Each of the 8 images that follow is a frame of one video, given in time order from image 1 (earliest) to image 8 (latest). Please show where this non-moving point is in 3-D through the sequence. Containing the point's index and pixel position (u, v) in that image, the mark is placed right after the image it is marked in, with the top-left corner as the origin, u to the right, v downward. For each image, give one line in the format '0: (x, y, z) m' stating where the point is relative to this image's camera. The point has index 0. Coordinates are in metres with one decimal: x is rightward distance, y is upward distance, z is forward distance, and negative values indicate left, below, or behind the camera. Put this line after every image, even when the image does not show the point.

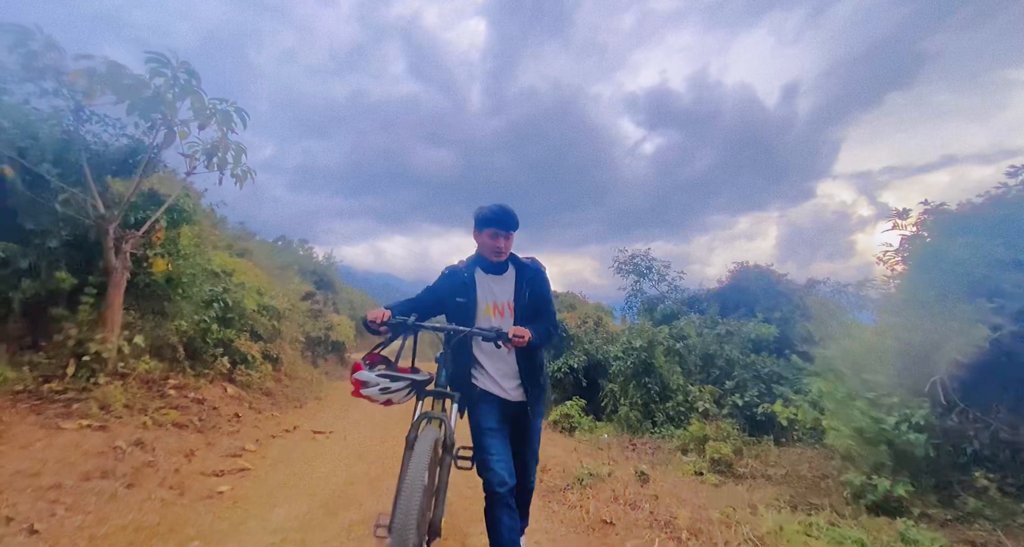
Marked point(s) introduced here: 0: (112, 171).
0: (-4.6, +1.2, +4.9) m
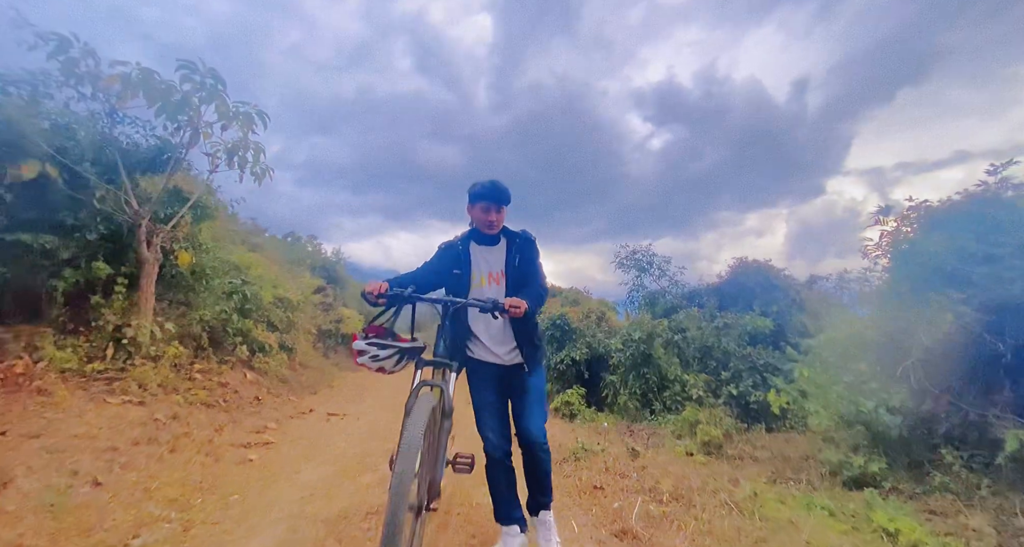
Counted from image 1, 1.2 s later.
0: (-4.6, +1.3, +5.3) m
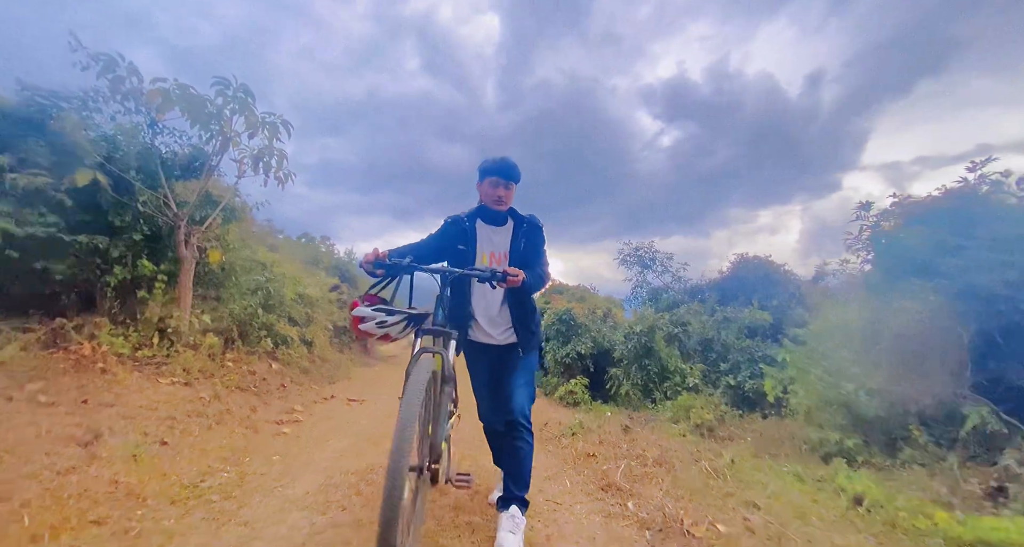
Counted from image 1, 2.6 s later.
0: (-4.5, +1.3, +5.8) m
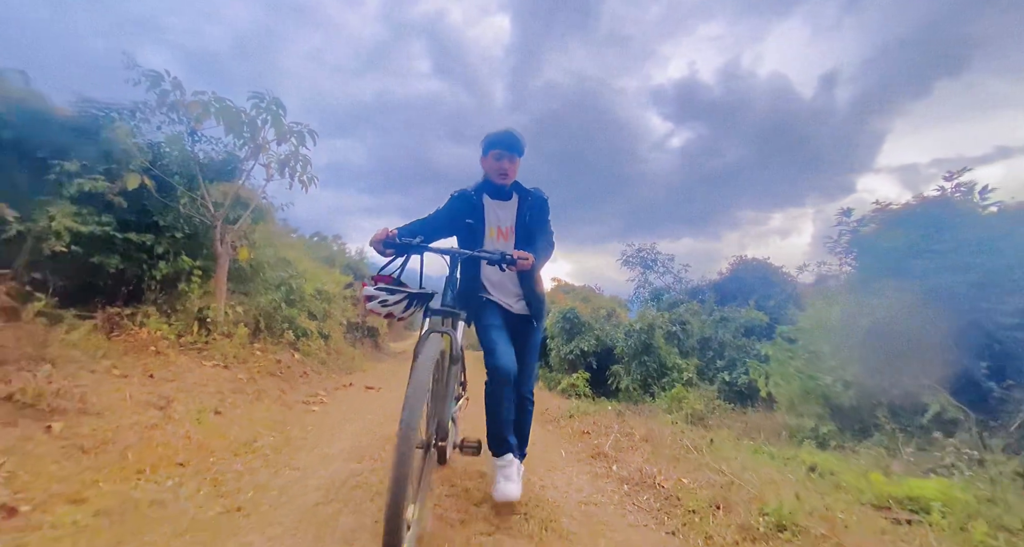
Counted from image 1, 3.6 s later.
0: (-4.4, +1.4, +6.3) m
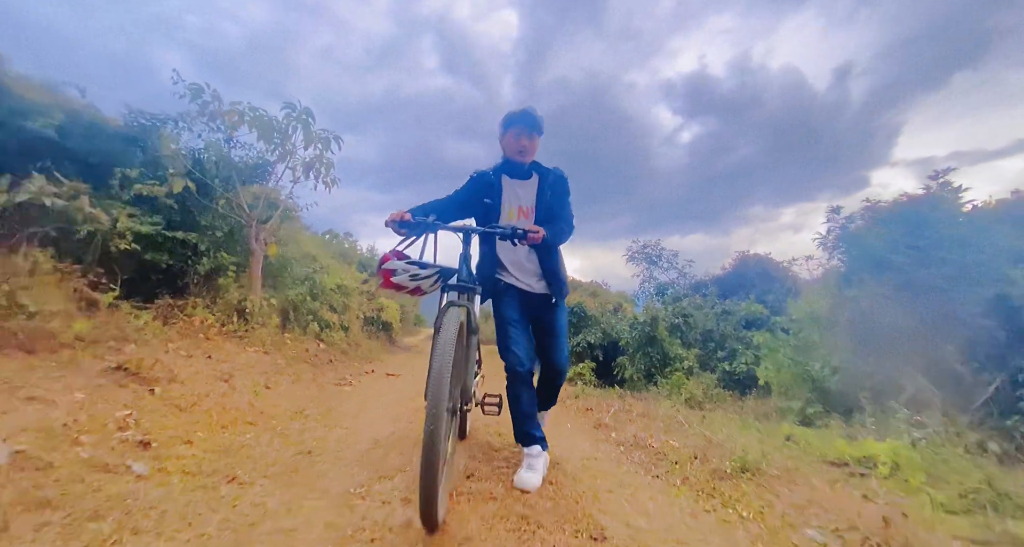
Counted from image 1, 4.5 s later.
0: (-4.2, +1.5, +6.9) m
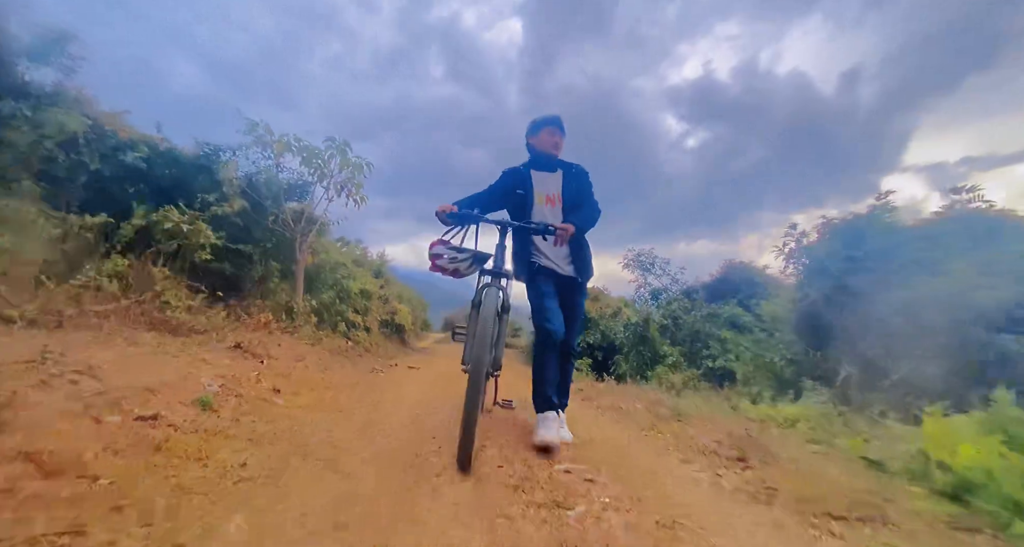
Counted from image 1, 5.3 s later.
0: (-4.1, +1.4, +8.0) m
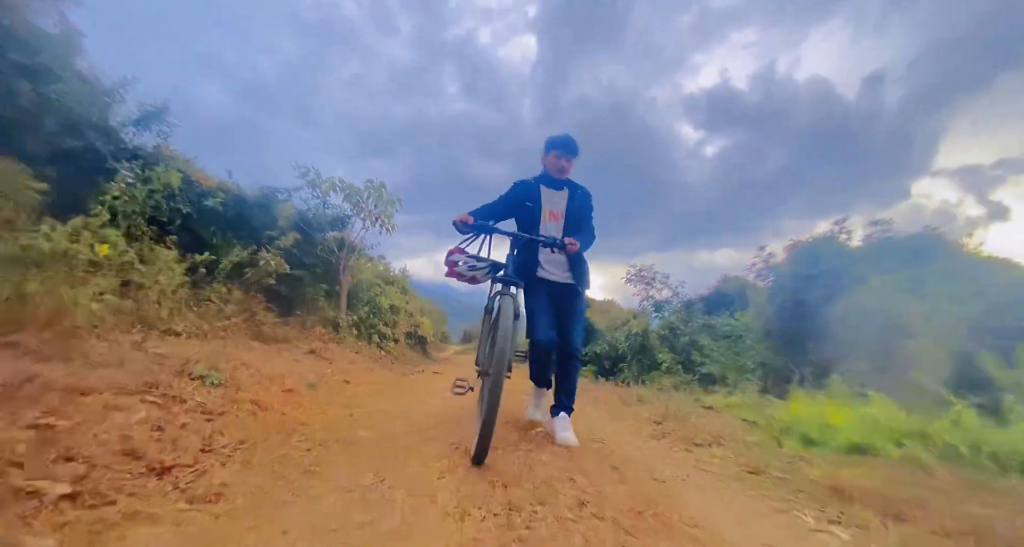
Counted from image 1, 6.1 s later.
0: (-3.9, +1.0, +9.5) m
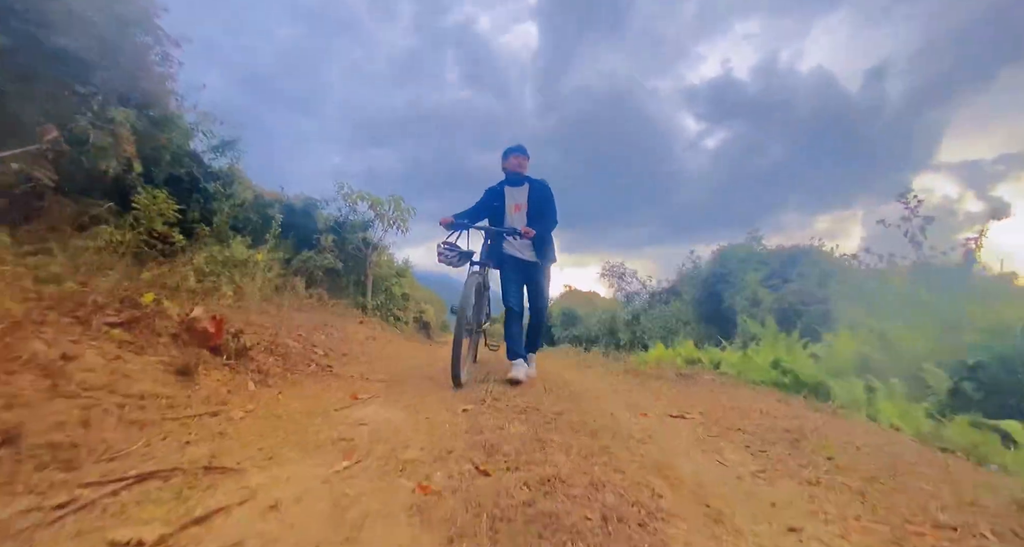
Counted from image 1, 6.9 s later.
0: (-4.2, +1.1, +11.9) m
